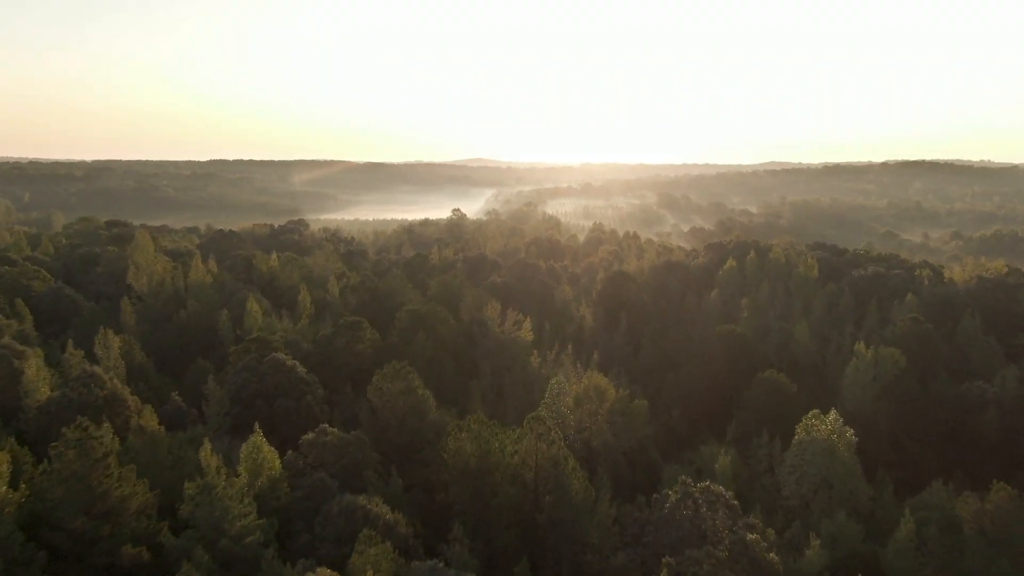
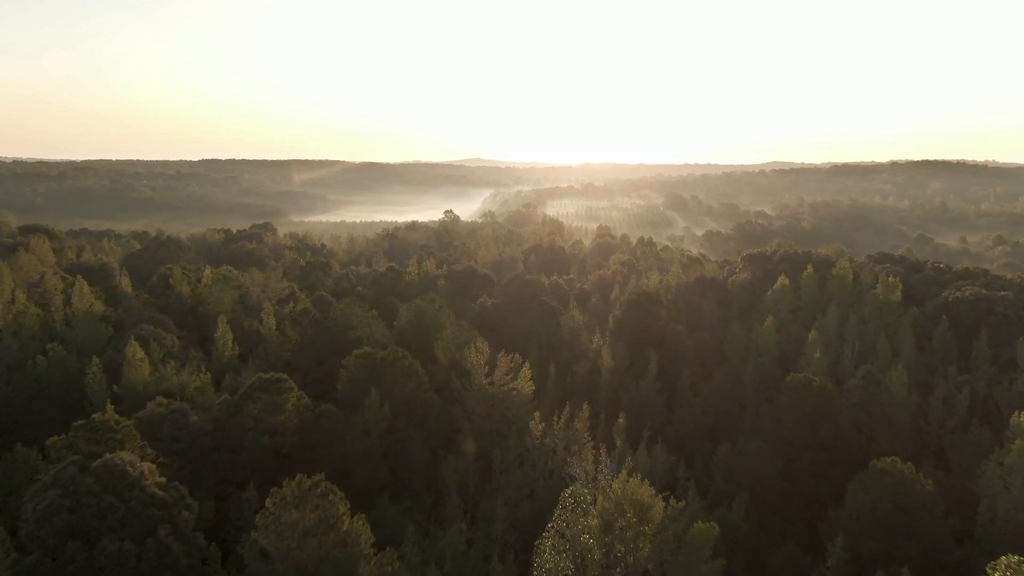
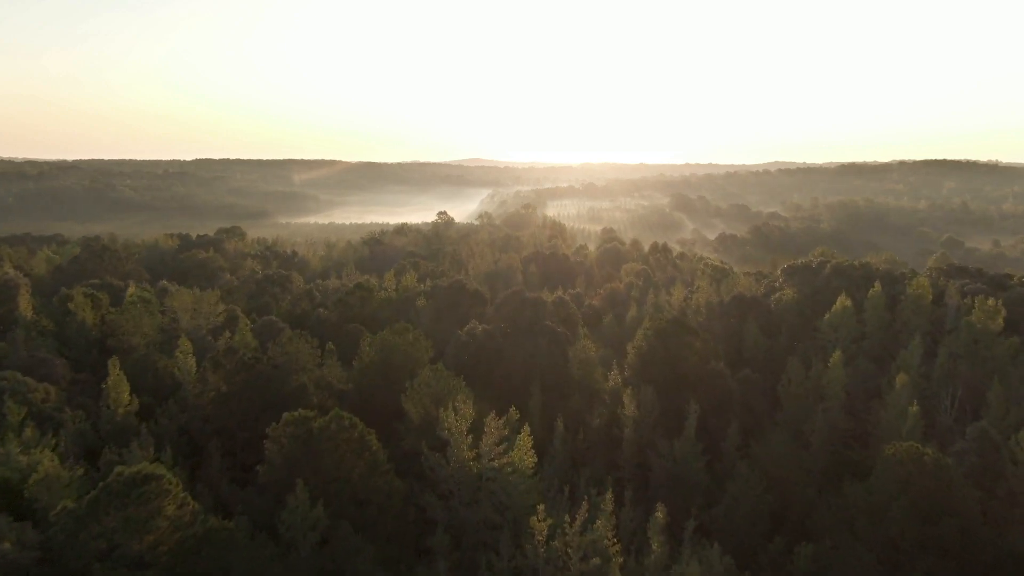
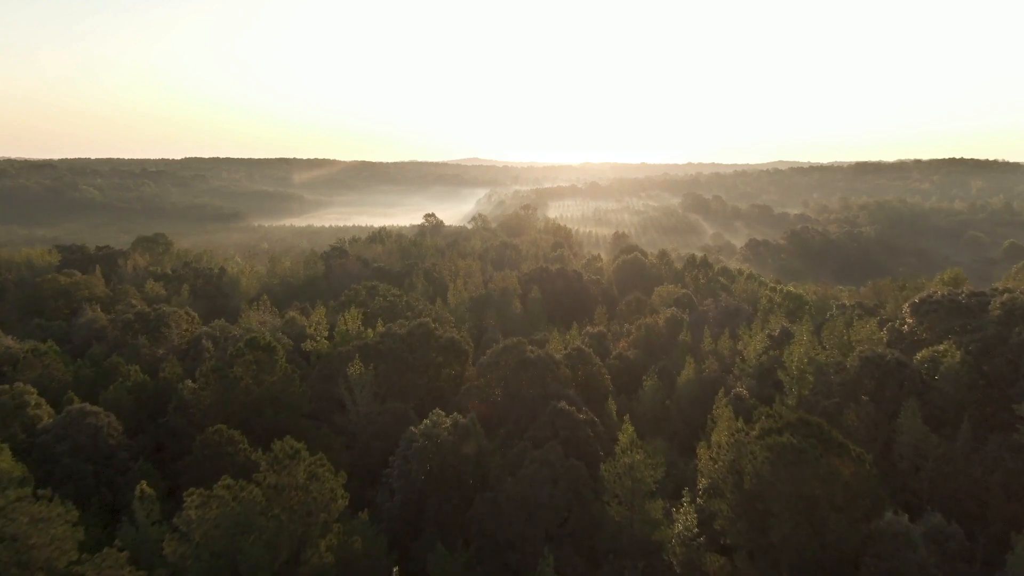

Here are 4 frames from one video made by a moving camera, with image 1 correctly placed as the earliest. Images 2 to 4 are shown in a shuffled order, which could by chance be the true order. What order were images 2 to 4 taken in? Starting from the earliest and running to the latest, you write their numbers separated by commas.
2, 3, 4
